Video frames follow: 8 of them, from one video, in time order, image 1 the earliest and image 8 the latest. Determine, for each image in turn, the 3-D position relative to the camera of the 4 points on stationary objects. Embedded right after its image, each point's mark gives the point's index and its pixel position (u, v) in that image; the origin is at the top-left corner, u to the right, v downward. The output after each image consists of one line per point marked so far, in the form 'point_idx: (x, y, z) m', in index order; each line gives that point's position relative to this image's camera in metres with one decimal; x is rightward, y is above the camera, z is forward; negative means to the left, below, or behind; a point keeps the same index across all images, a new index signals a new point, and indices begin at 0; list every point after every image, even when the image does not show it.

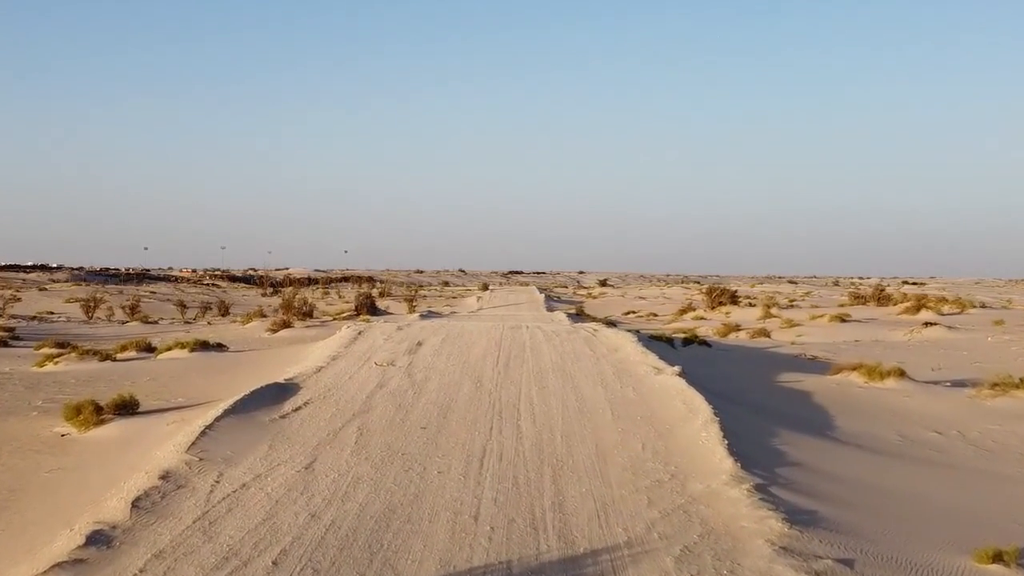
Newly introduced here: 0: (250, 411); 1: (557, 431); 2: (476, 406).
0: (-4.0, -1.9, +12.9) m
1: (+0.6, -2.0, +11.9) m
2: (-0.6, -1.9, +13.2) m
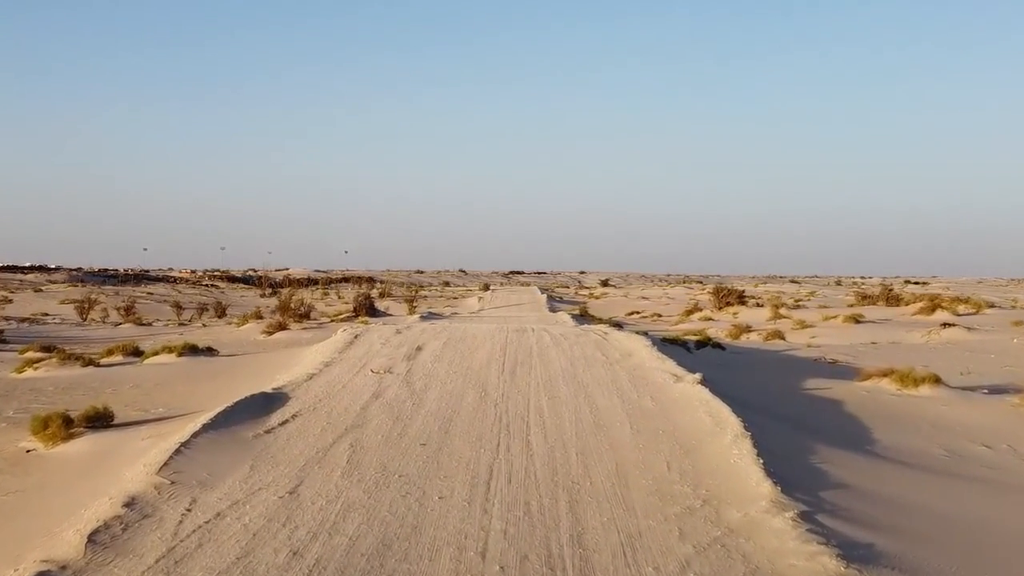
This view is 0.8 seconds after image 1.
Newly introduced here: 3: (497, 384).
0: (-3.9, -1.9, +11.7) m
1: (+0.7, -2.0, +10.7) m
2: (-0.5, -1.9, +12.0) m
3: (-0.2, -1.6, +14.0) m
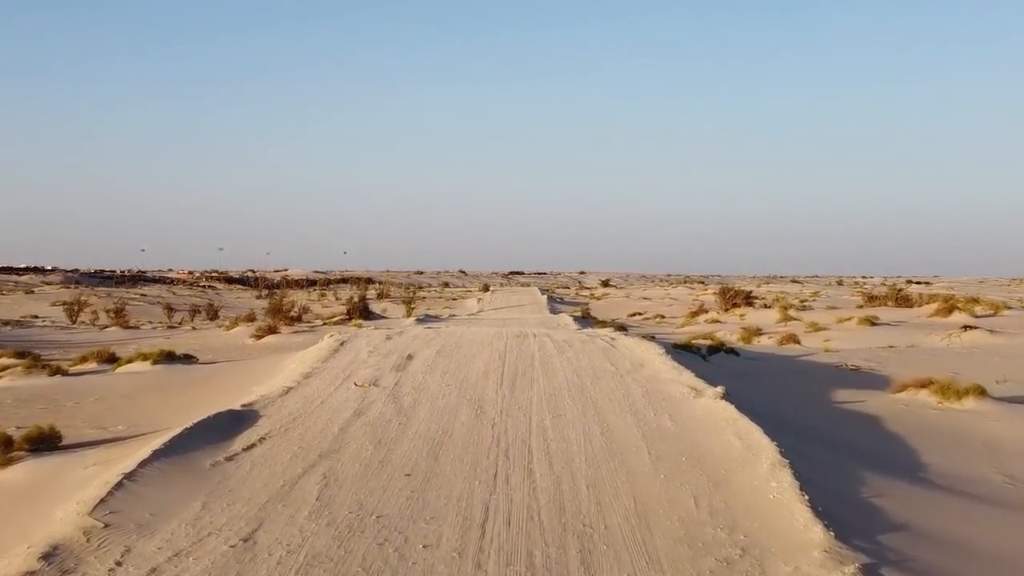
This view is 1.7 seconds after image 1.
0: (-3.9, -2.0, +10.2) m
1: (+0.7, -2.1, +9.2) m
2: (-0.5, -1.9, +10.5) m
3: (-0.2, -1.7, +12.5) m
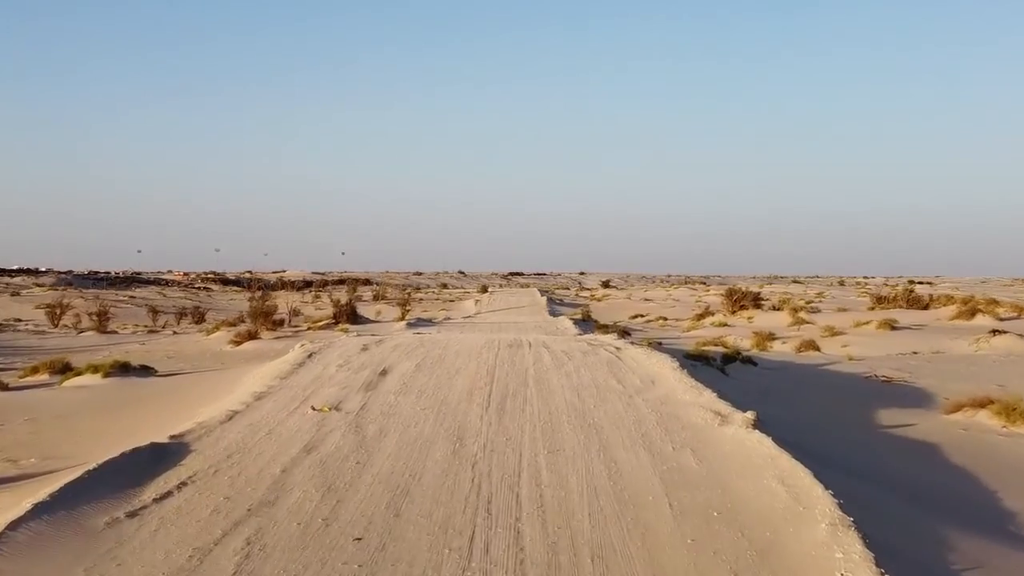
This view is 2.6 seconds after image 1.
0: (-4.1, -2.0, +8.0) m
1: (+0.6, -2.1, +7.0) m
2: (-0.6, -2.0, +8.3) m
3: (-0.4, -1.7, +10.3) m
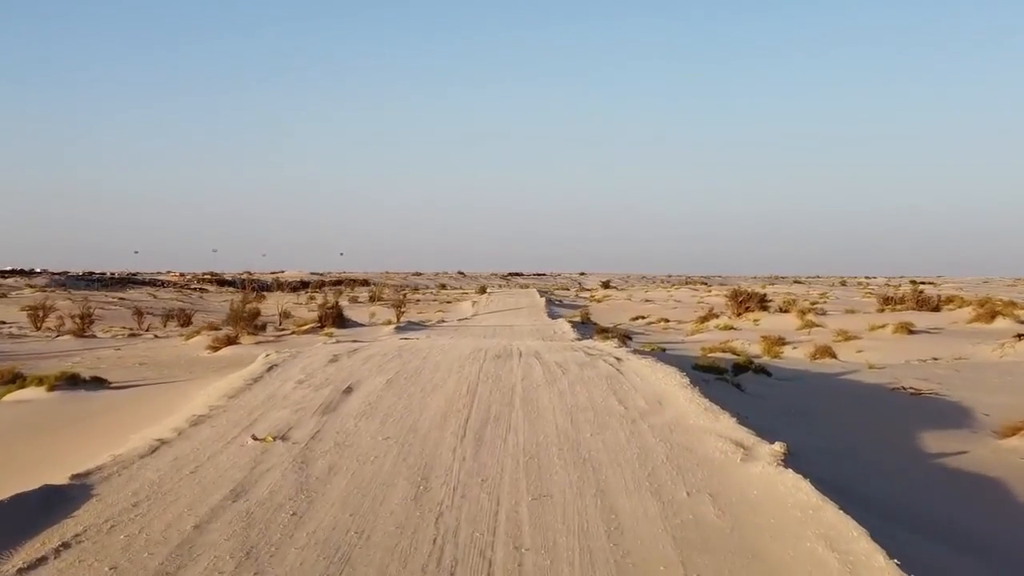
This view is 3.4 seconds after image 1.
0: (-4.3, -2.1, +6.2) m
1: (+0.4, -2.2, +5.2) m
2: (-0.8, -2.1, +6.5) m
3: (-0.6, -1.8, +8.5) m
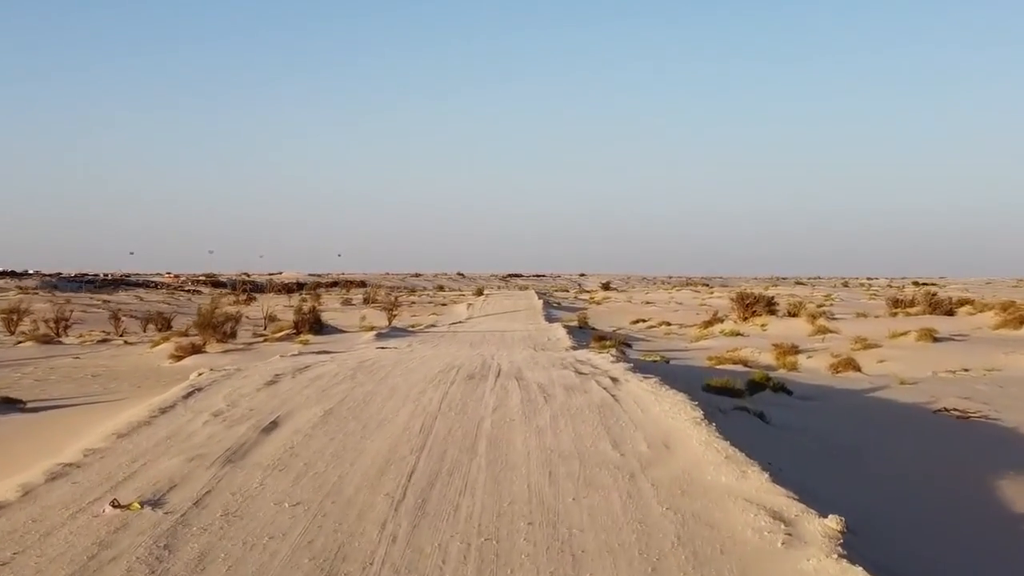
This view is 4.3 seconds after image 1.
0: (-4.7, -2.2, +3.7) m
1: (0.0, -2.3, +2.6) m
2: (-1.2, -2.1, +4.0) m
3: (-1.0, -1.9, +6.0) m
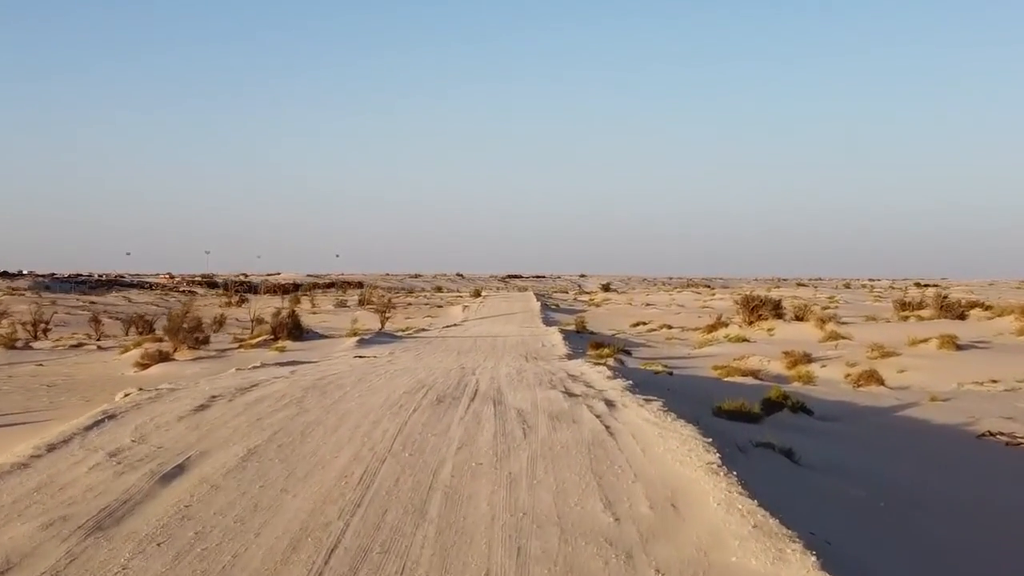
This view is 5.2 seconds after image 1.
0: (-5.0, -2.3, +1.7) m
1: (-0.3, -2.4, +0.7) m
2: (-1.5, -2.2, +2.0) m
3: (-1.3, -2.0, +4.0) m
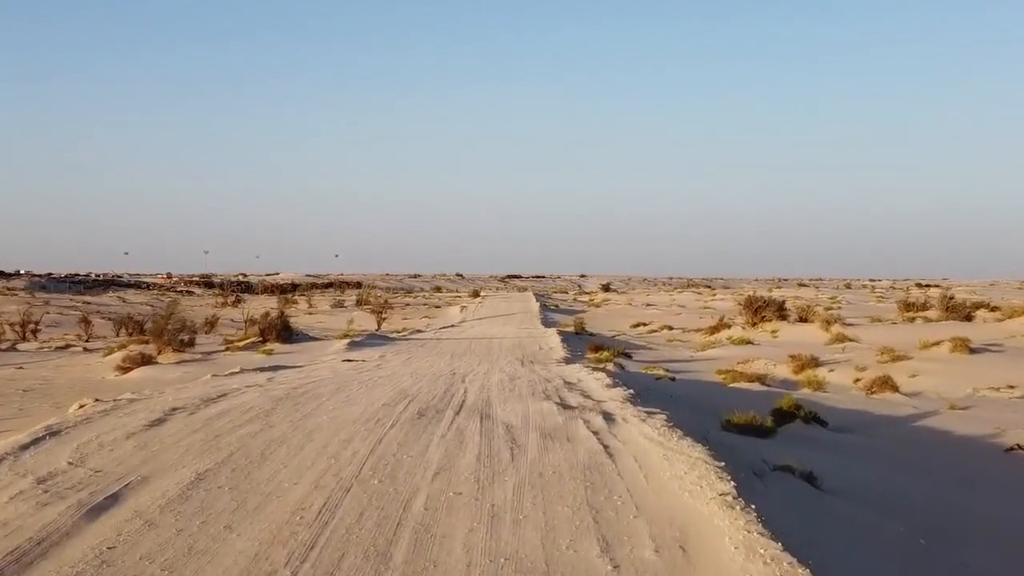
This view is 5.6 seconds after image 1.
0: (-5.1, -2.3, +0.7) m
1: (-0.4, -2.4, -0.3) m
2: (-1.6, -2.3, +1.0) m
3: (-1.4, -2.0, +3.0) m
